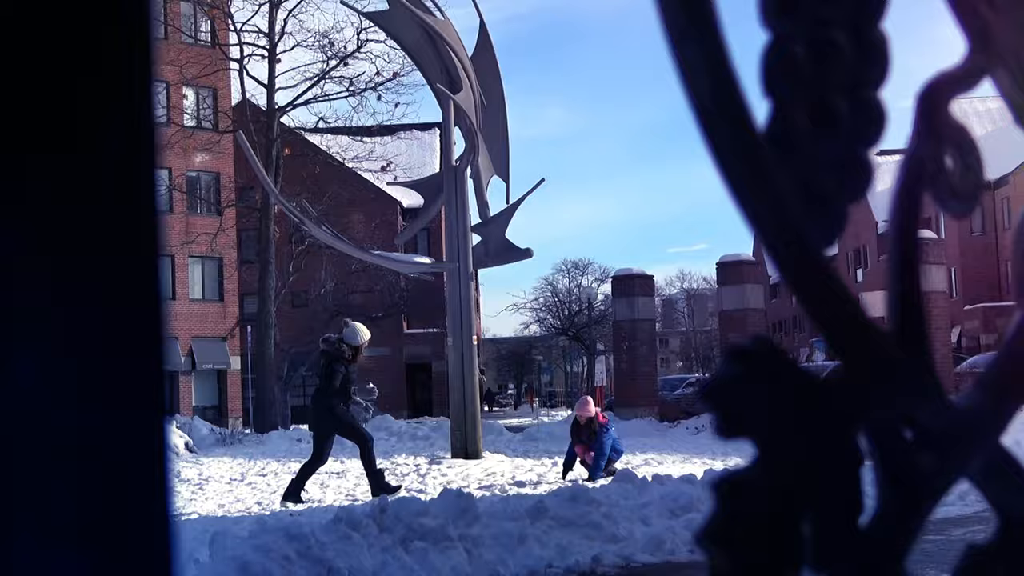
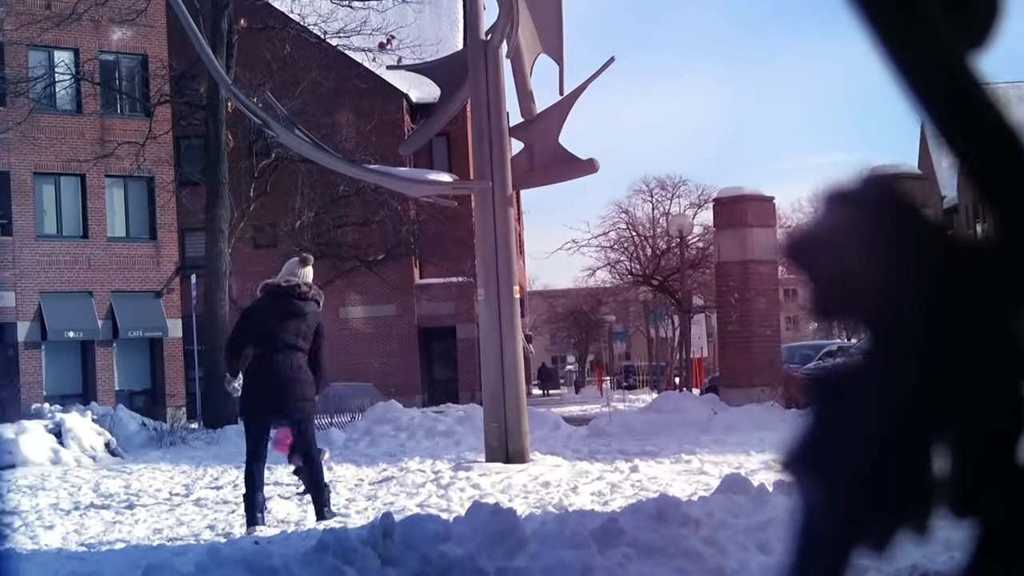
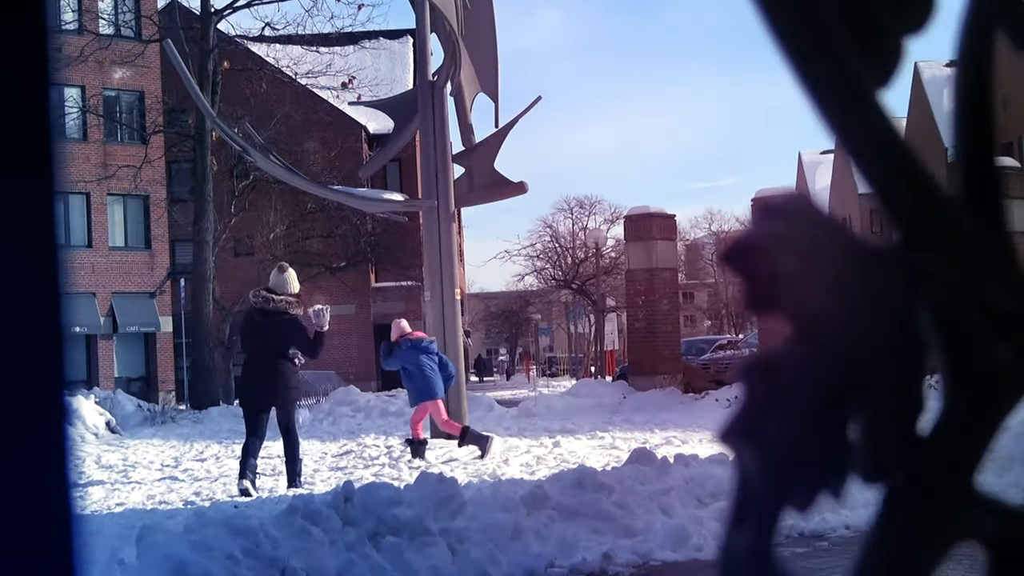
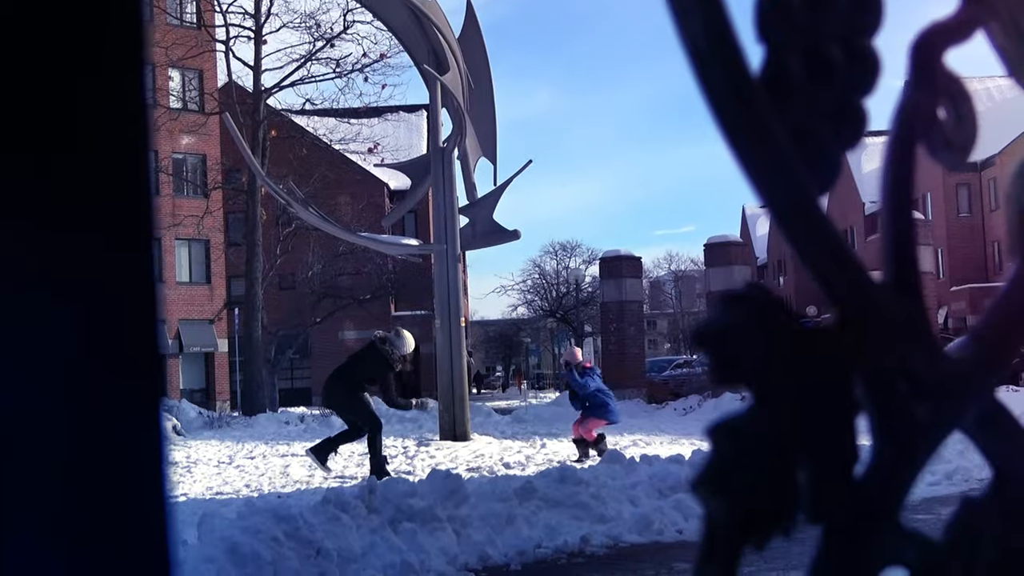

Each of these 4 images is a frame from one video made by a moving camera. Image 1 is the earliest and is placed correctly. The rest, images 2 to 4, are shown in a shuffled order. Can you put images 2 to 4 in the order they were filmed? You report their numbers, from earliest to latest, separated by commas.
4, 3, 2
